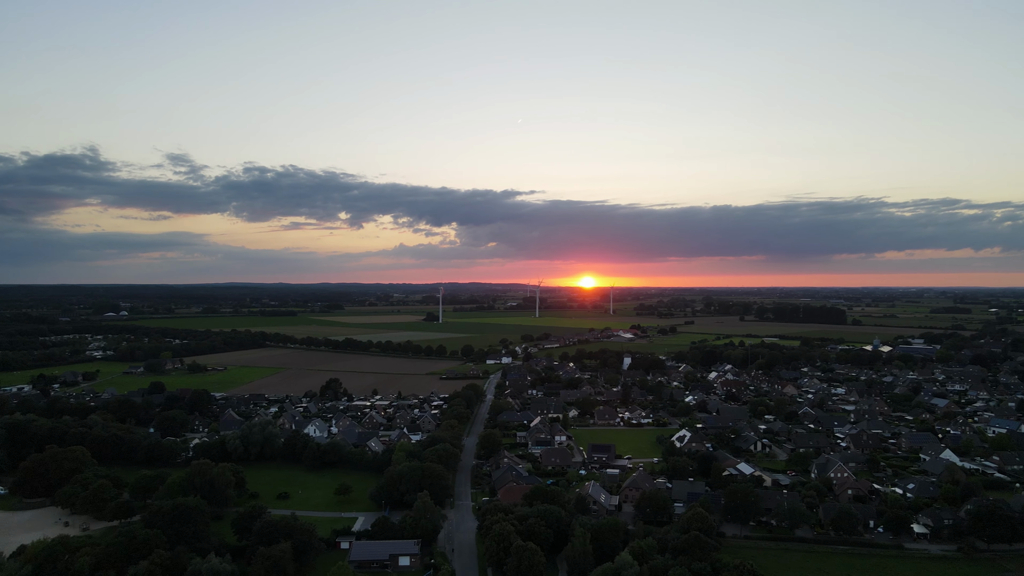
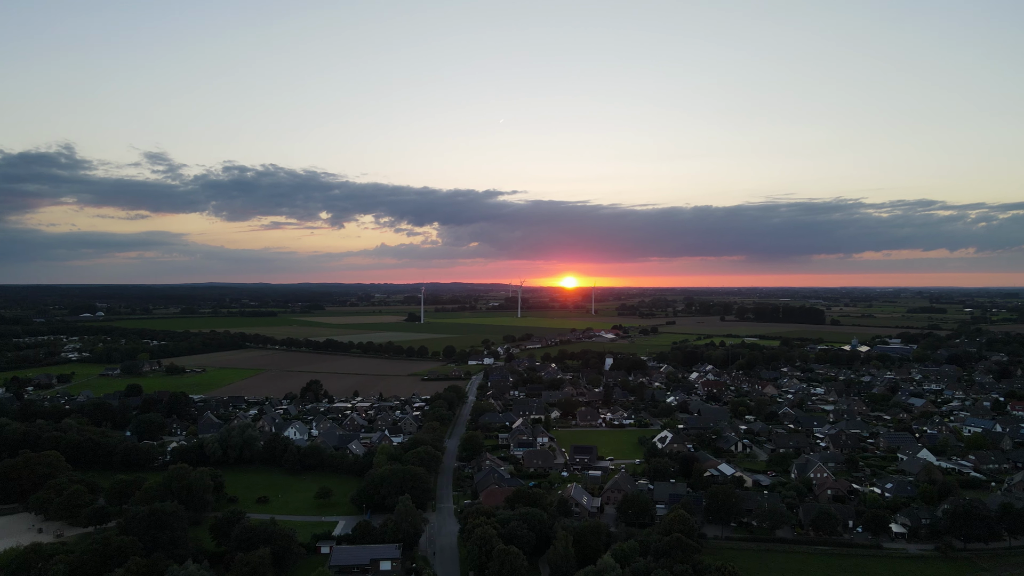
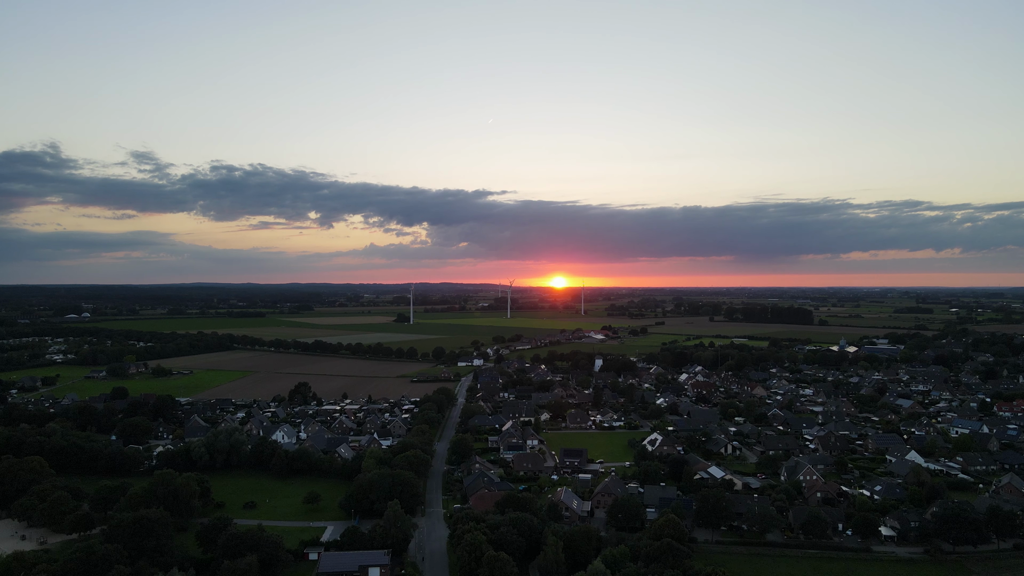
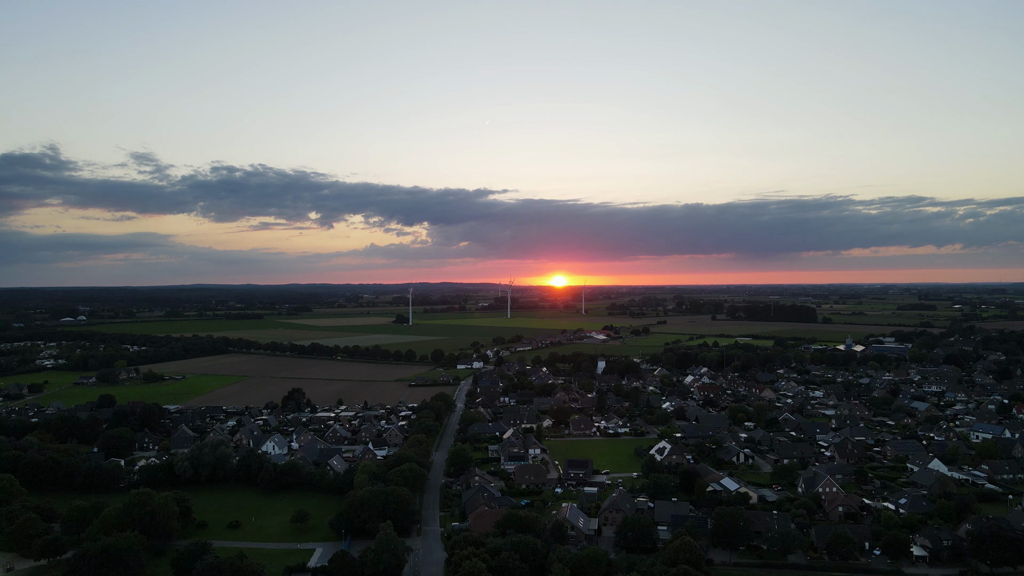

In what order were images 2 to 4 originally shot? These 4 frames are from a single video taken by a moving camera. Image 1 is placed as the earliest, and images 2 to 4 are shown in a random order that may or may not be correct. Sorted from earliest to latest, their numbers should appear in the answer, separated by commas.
2, 3, 4
